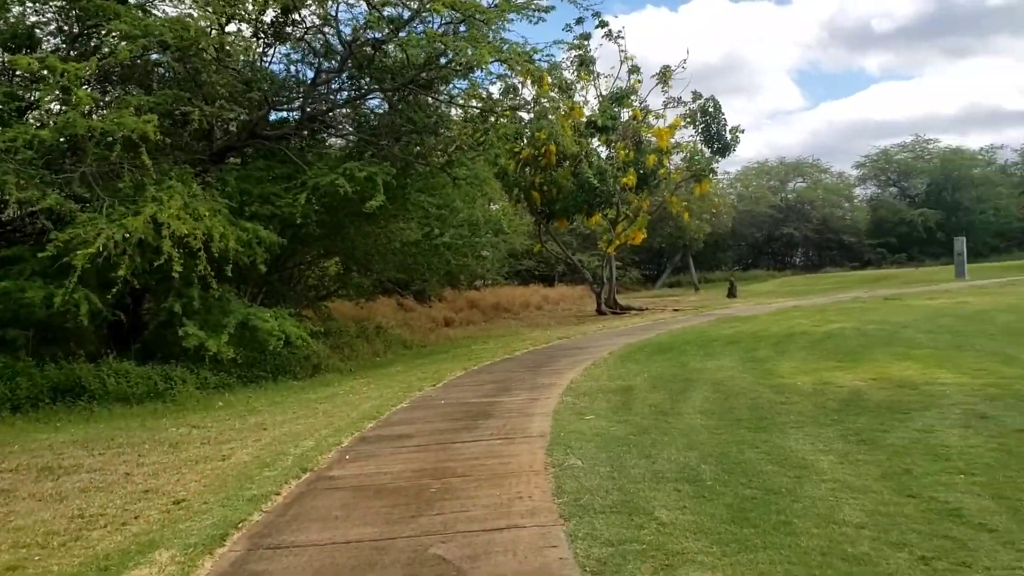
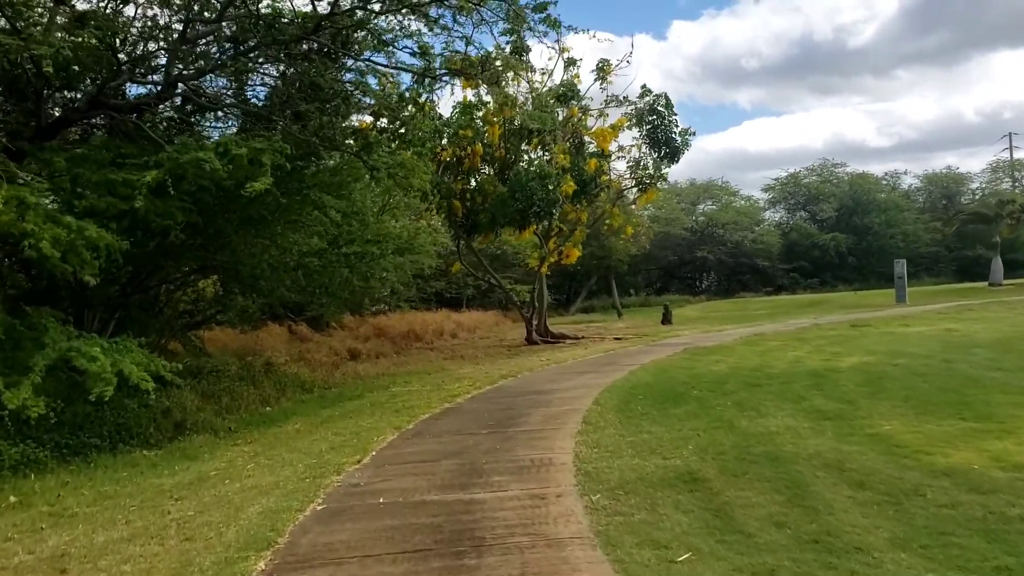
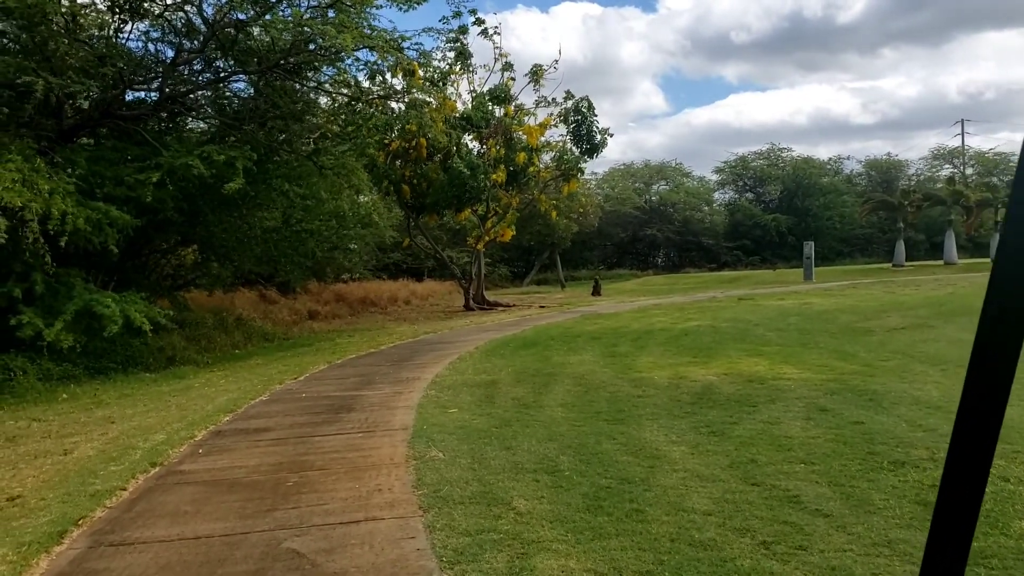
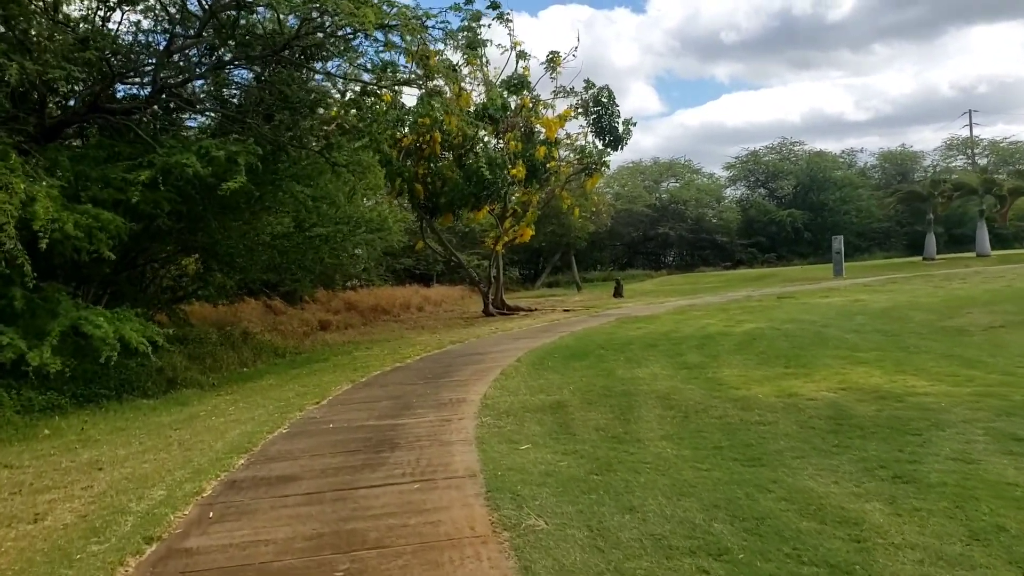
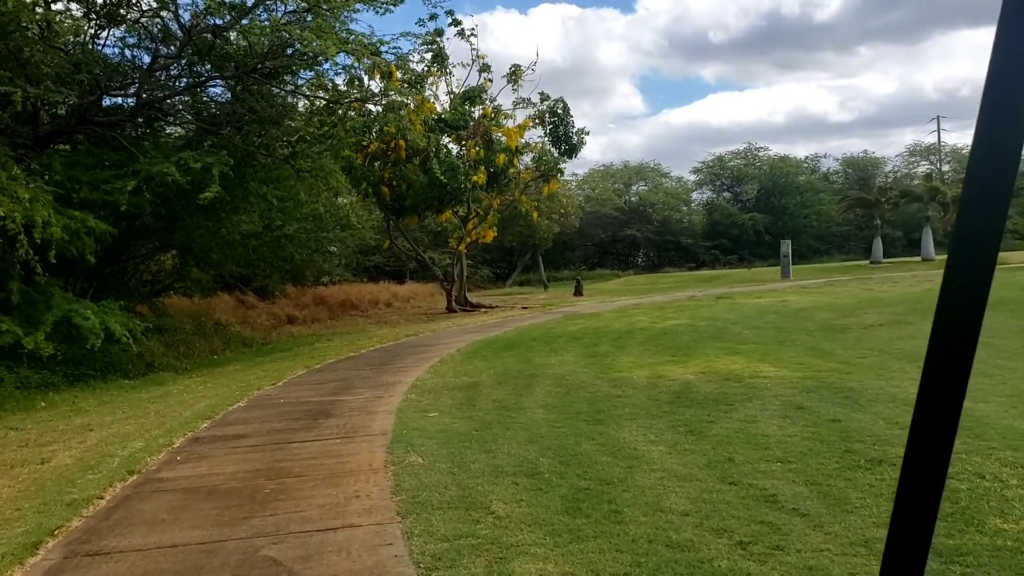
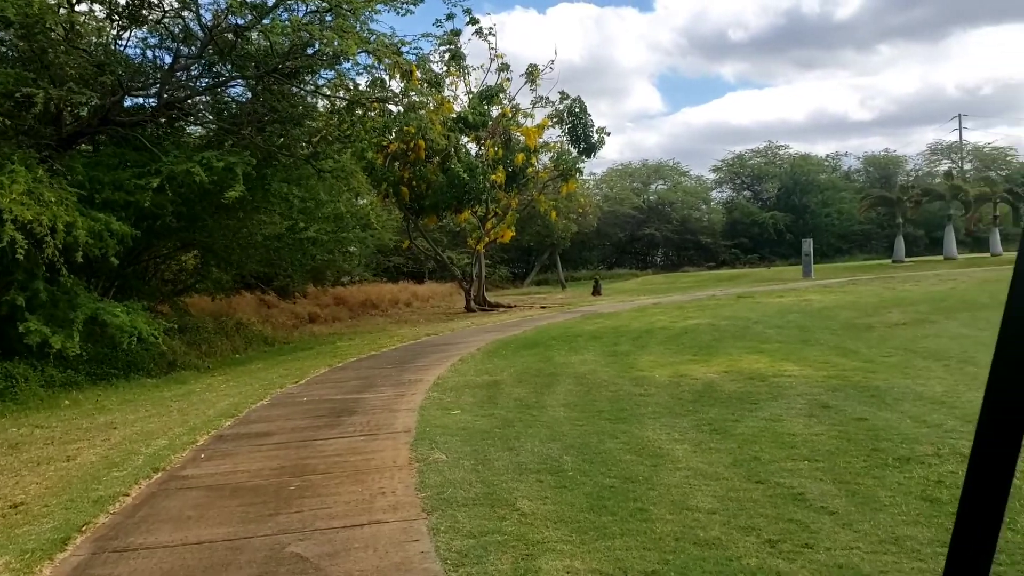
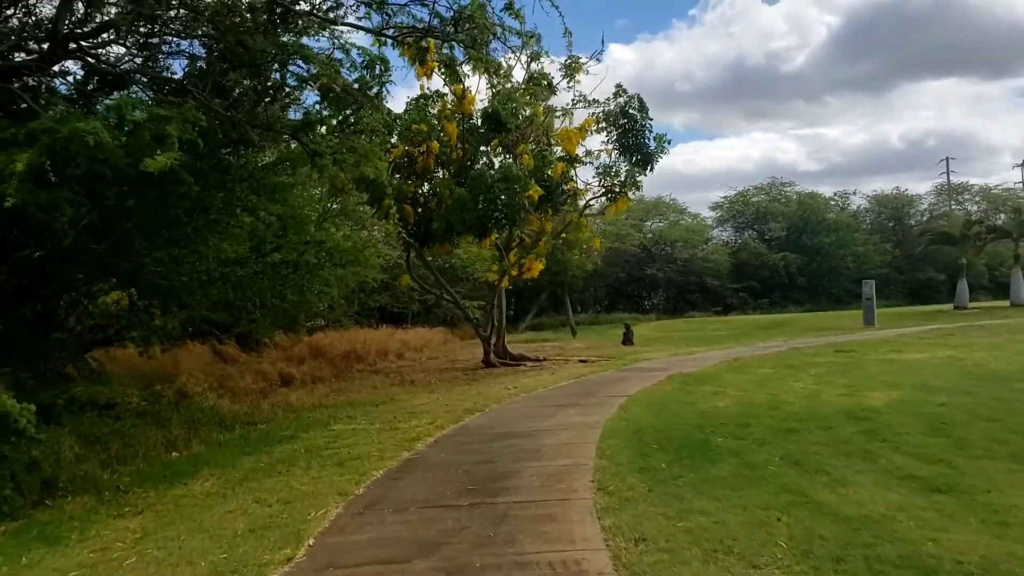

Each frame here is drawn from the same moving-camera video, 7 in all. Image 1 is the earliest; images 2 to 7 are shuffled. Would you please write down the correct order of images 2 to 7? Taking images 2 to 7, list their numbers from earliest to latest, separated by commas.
6, 5, 3, 4, 2, 7
